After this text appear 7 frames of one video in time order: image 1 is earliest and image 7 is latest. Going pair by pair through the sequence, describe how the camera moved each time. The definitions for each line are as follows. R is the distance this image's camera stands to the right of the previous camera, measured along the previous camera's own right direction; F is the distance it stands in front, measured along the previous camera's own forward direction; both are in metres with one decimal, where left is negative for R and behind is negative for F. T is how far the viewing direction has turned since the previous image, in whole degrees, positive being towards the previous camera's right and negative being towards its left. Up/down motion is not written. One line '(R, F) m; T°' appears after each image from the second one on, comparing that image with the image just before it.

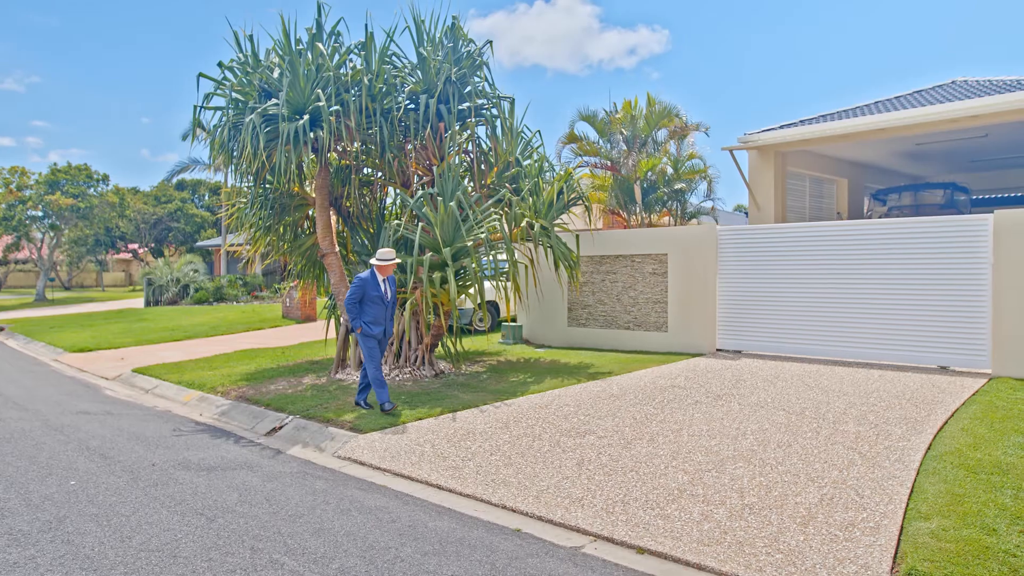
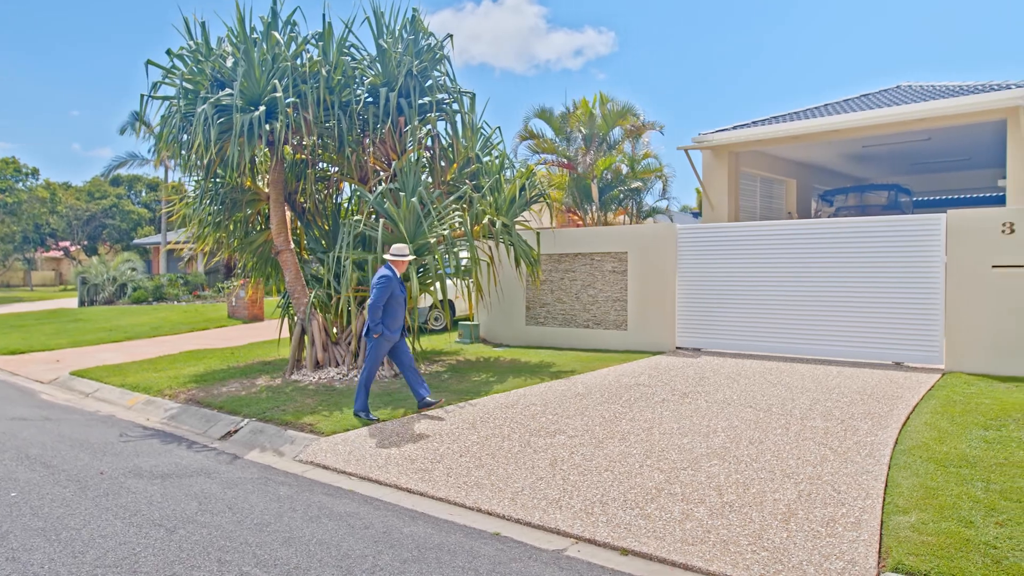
(-0.2, +0.2) m; +4°
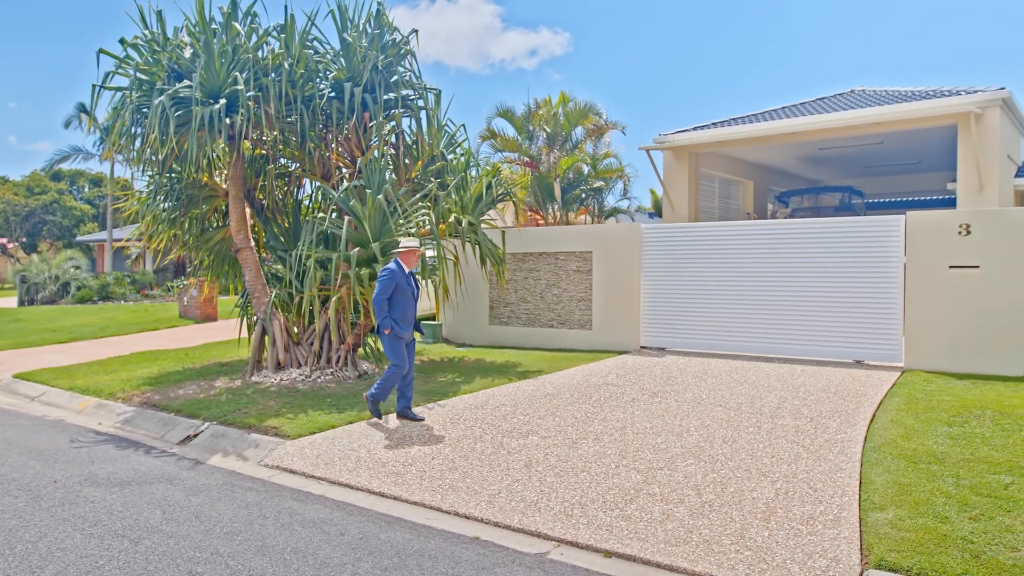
(-0.2, +0.1) m; +4°
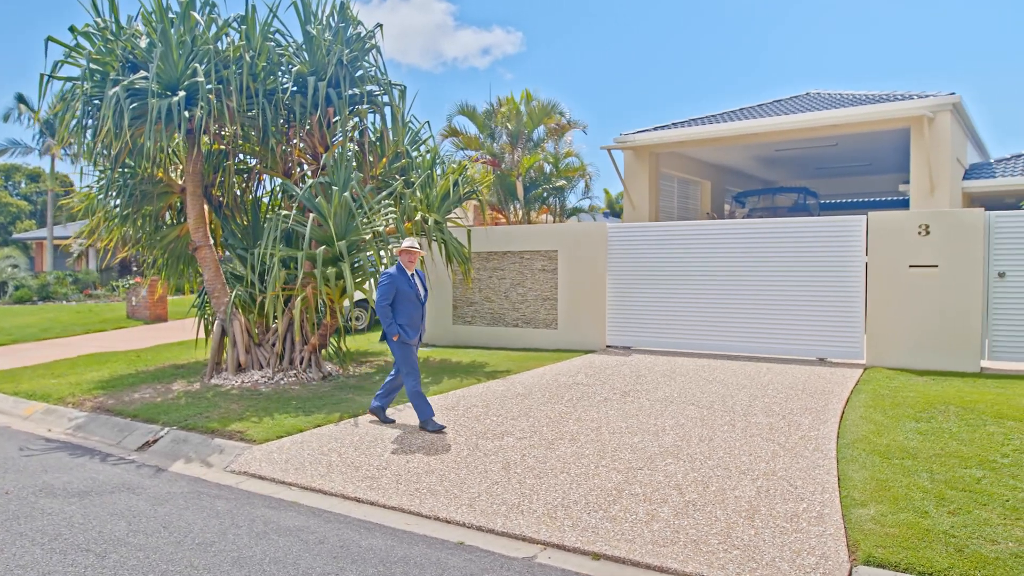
(-0.2, +0.1) m; +4°
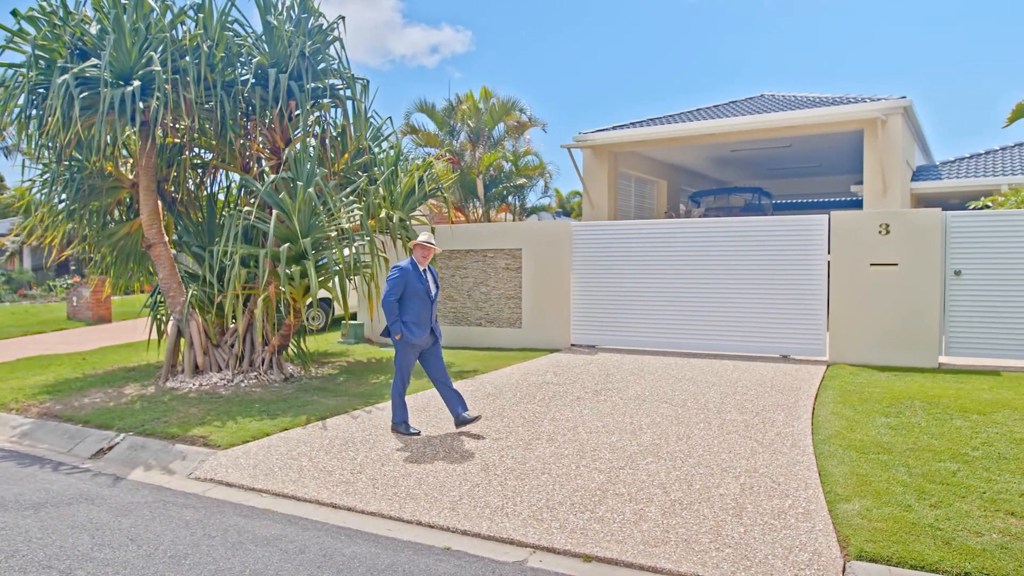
(-0.2, +0.1) m; +4°
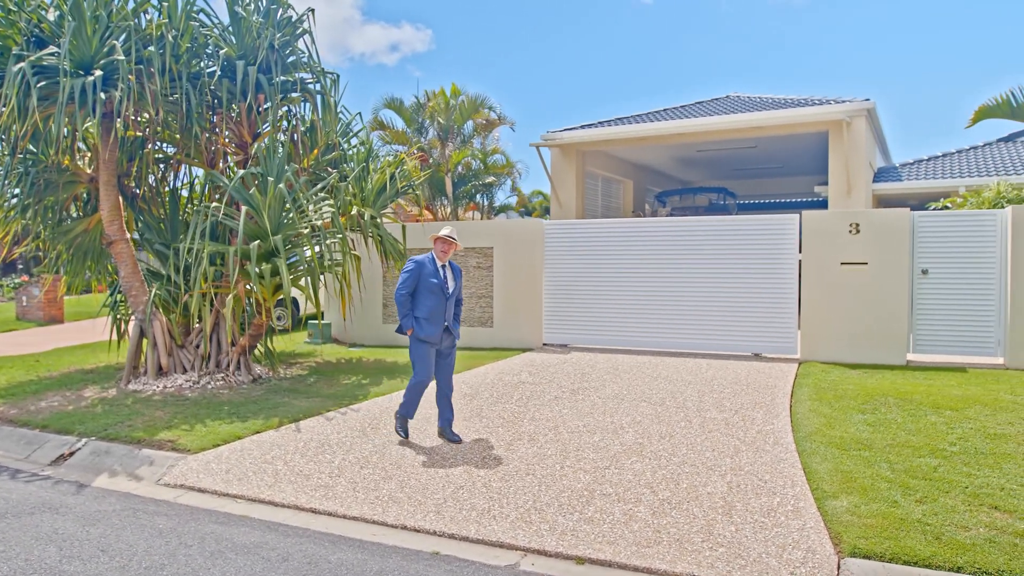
(-0.2, +0.1) m; +3°
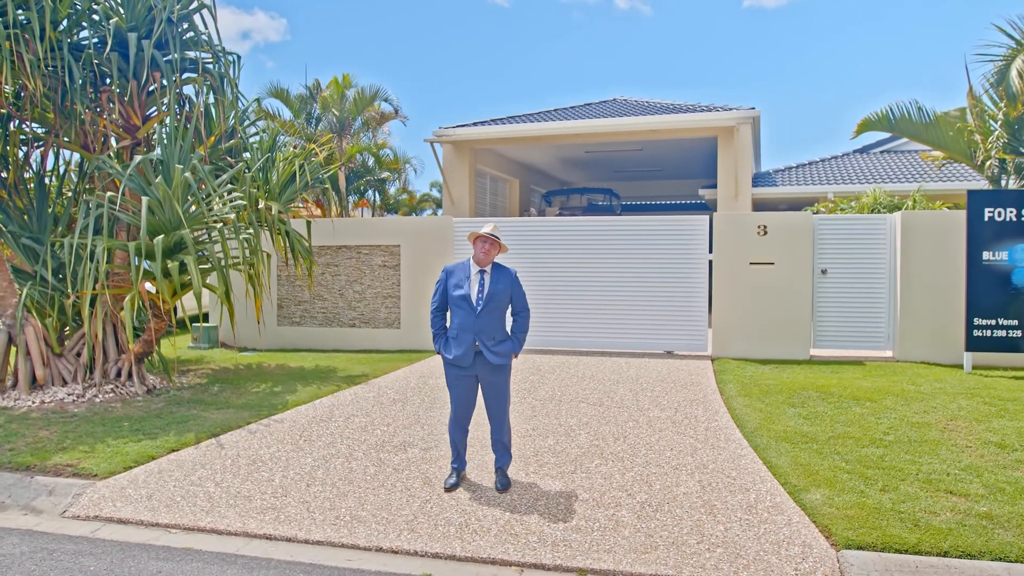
(-0.8, +0.3) m; +11°
